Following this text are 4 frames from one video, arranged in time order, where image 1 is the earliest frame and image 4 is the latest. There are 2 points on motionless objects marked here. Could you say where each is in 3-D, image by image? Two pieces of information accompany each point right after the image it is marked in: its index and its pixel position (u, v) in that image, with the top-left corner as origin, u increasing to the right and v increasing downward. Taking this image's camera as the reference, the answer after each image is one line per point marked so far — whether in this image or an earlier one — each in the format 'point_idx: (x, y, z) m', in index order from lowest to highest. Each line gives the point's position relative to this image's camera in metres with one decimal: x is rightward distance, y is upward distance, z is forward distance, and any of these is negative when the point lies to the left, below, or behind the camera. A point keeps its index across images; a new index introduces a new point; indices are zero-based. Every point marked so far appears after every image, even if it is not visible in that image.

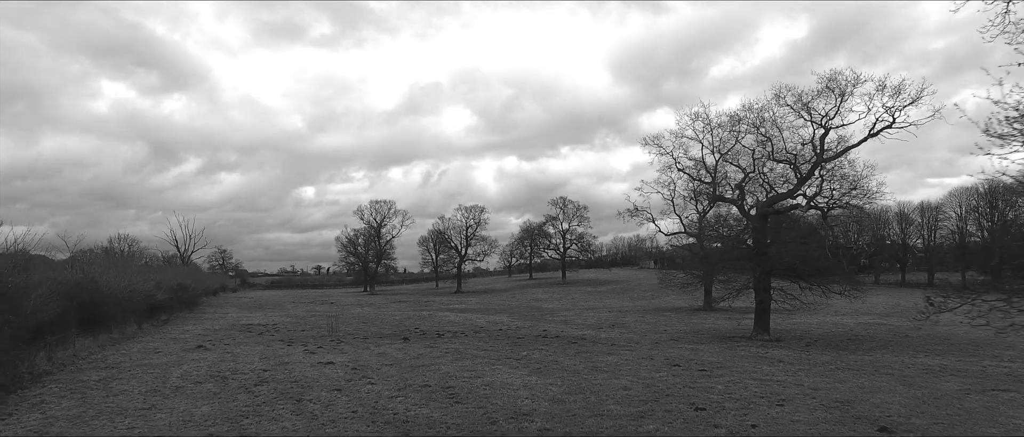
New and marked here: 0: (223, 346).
0: (-10.0, -4.4, +17.6) m
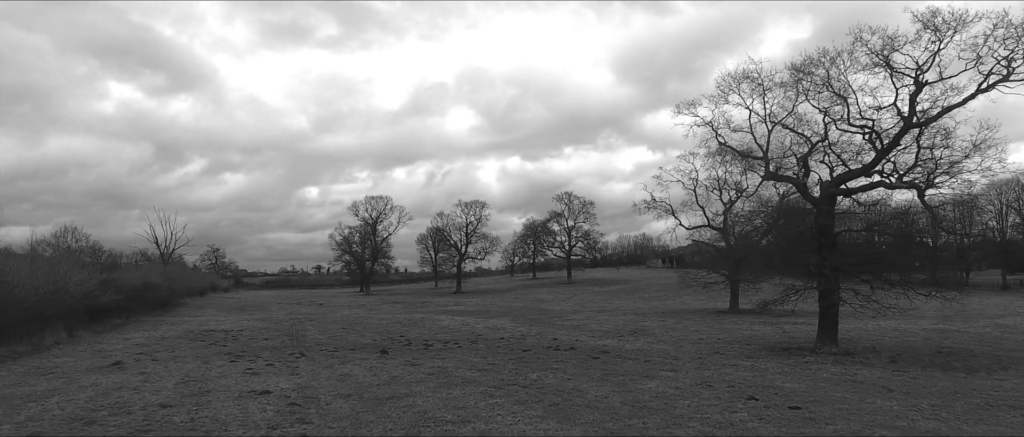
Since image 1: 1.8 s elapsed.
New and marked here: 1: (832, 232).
0: (-9.9, -3.9, +13.8) m
1: (+9.8, -0.4, +15.5) m
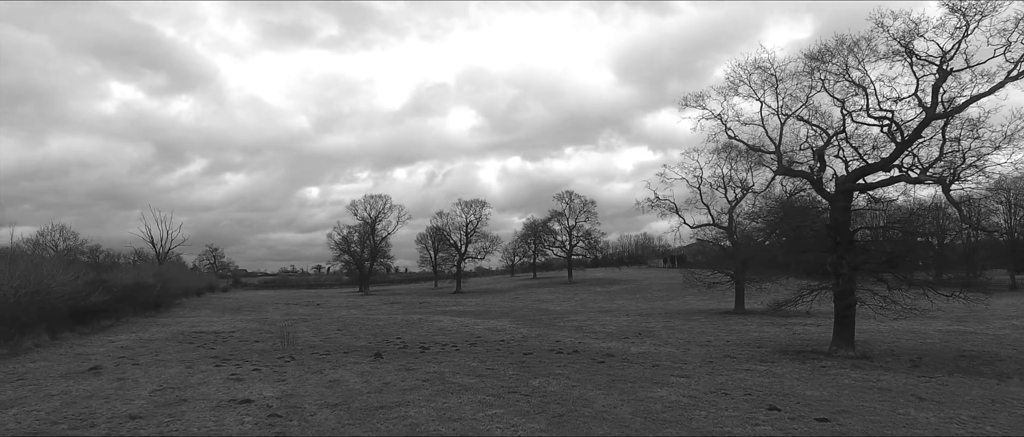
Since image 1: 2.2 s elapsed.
0: (-9.9, -3.8, +13.0) m
1: (+9.8, -0.3, +14.8) m
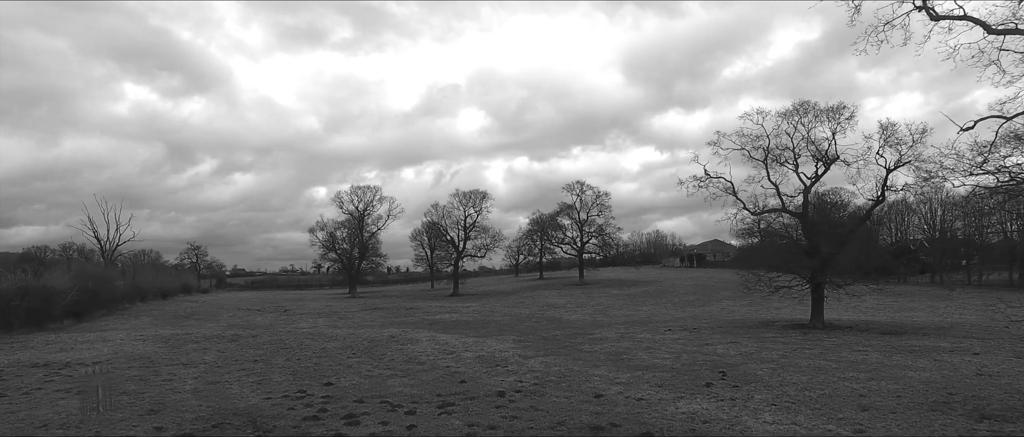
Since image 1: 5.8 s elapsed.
0: (-9.8, -3.0, +5.2) m
1: (+9.9, +0.5, +6.7) m
